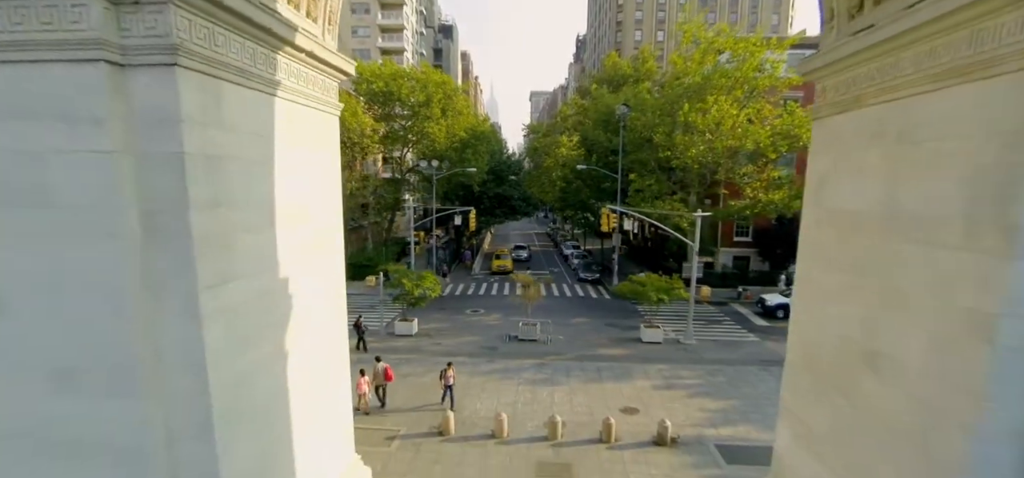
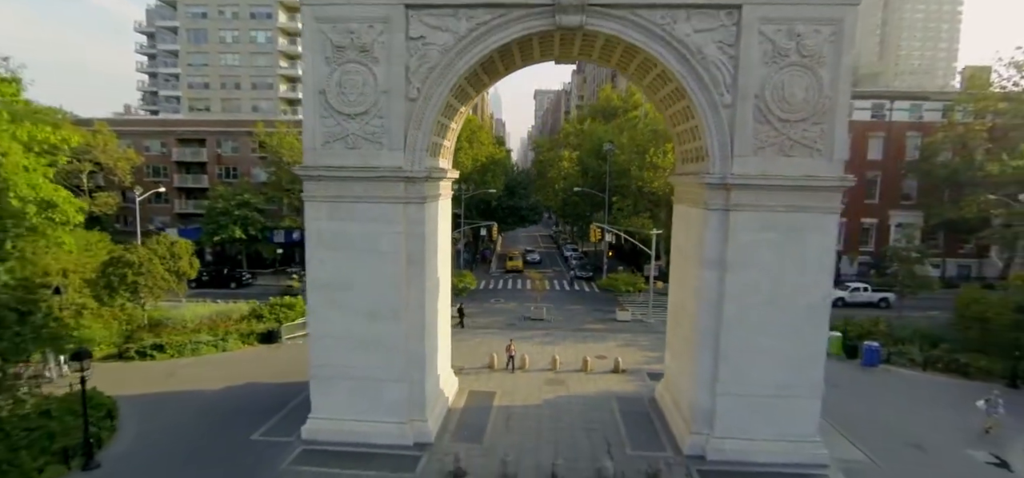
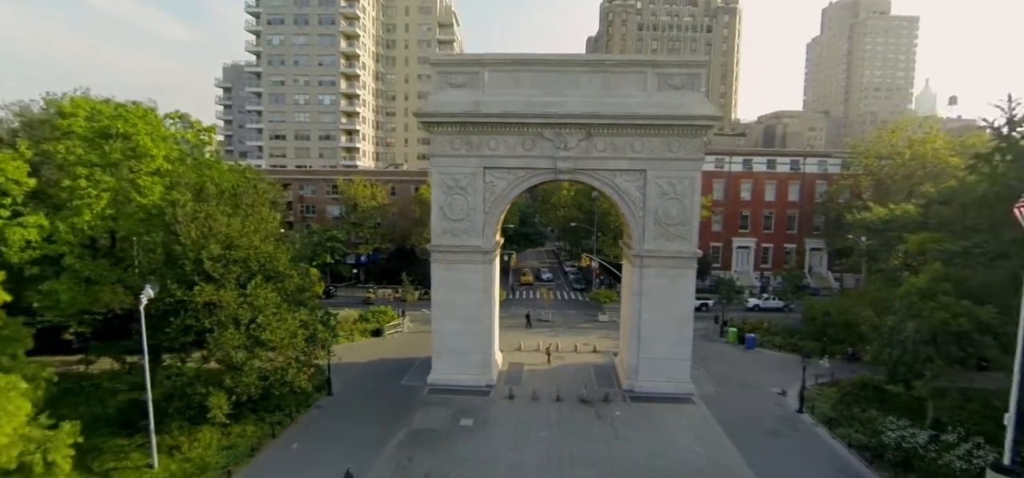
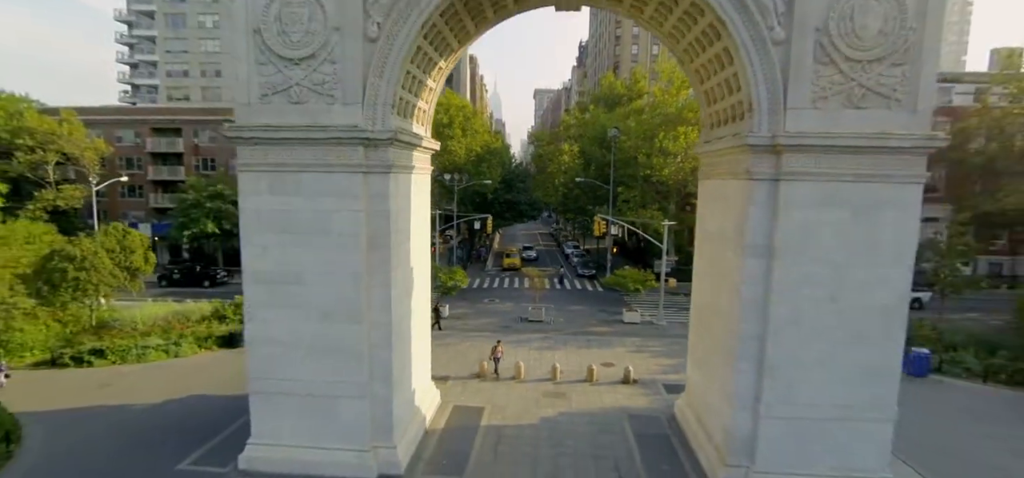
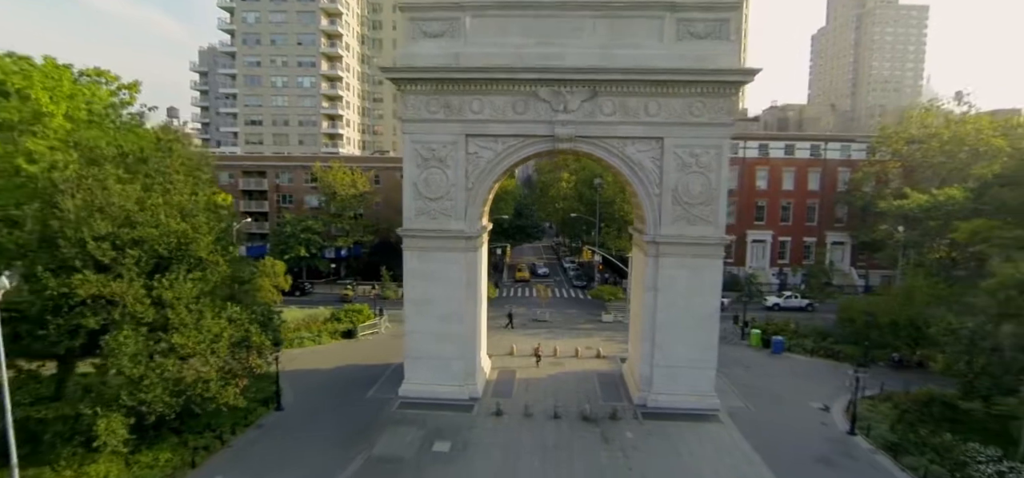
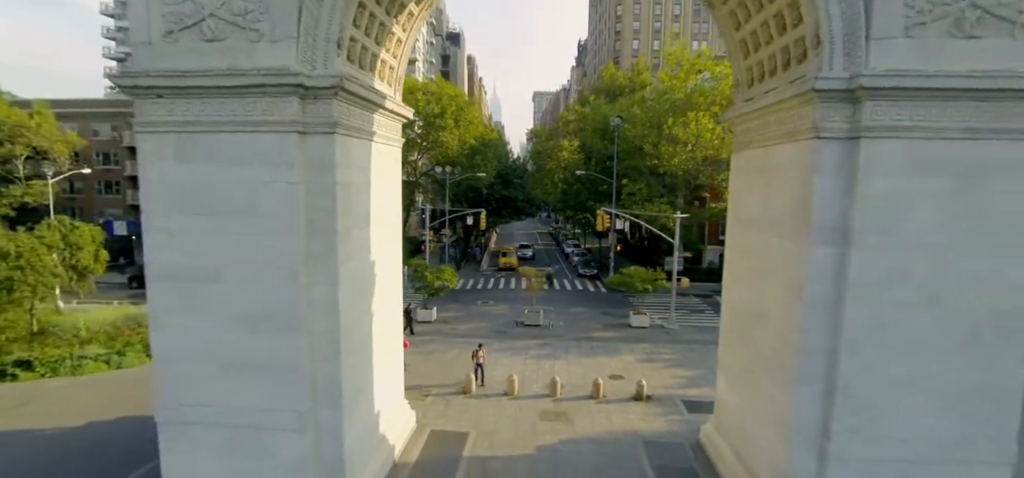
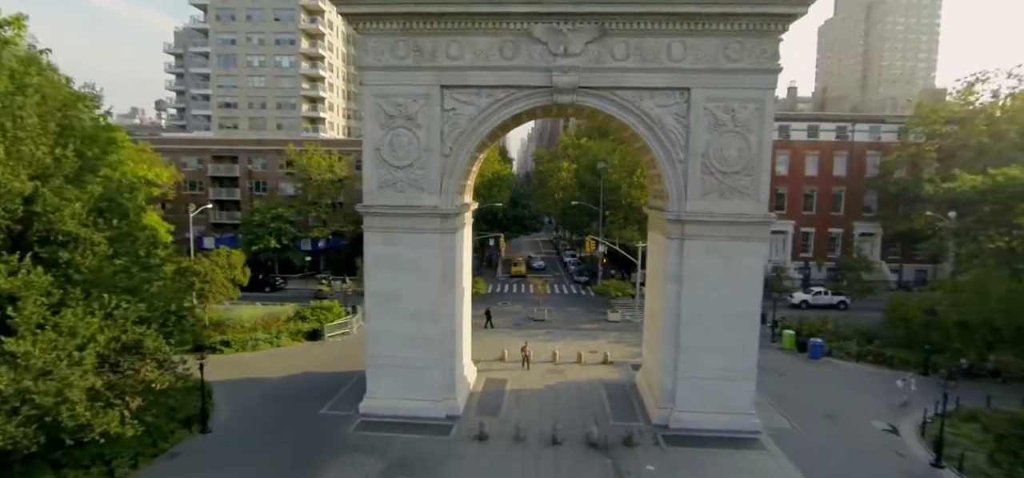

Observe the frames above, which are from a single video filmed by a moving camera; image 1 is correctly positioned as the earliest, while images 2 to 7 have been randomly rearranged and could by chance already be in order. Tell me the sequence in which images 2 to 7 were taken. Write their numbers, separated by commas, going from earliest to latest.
6, 4, 2, 7, 5, 3
